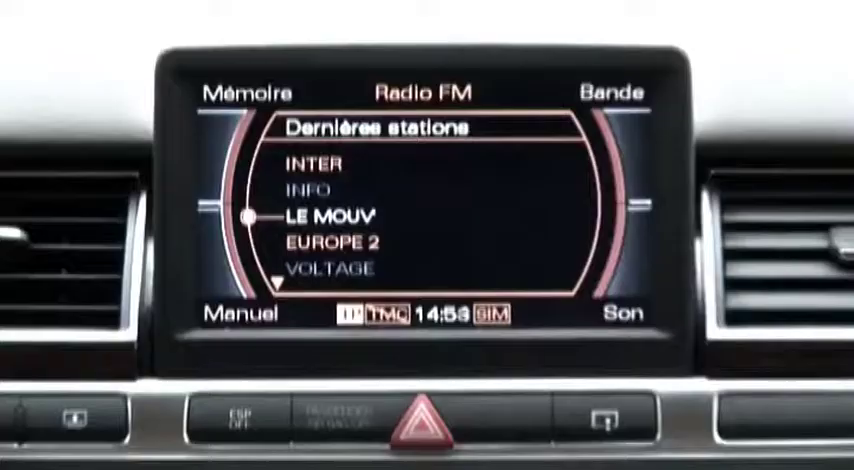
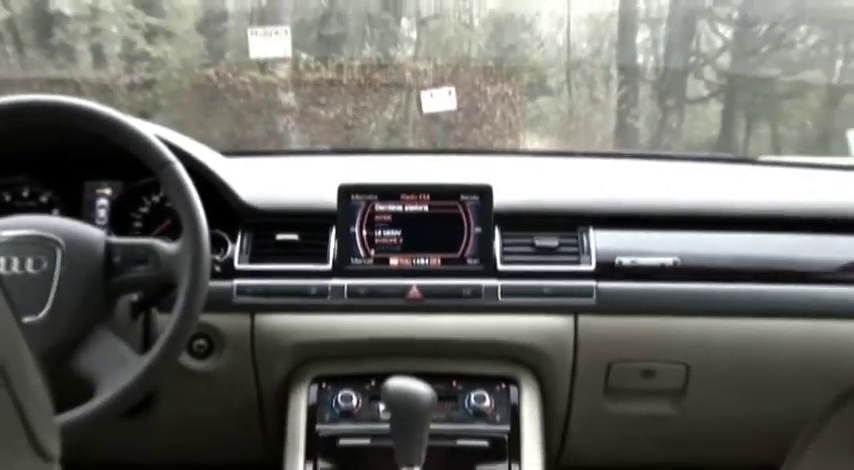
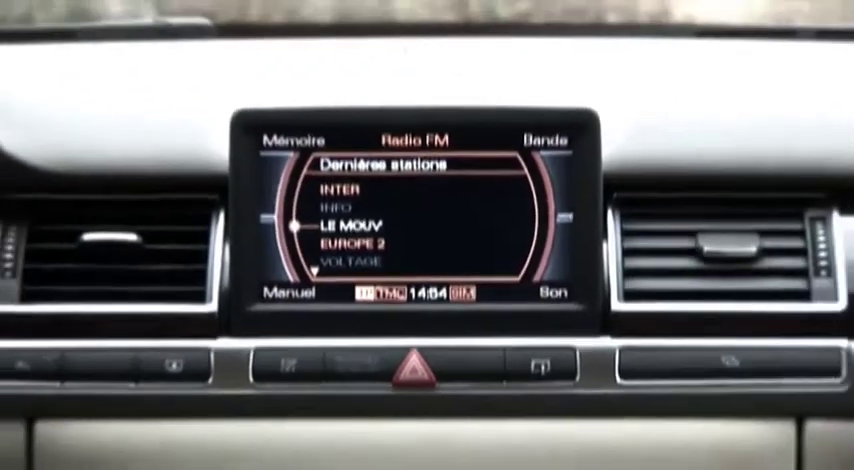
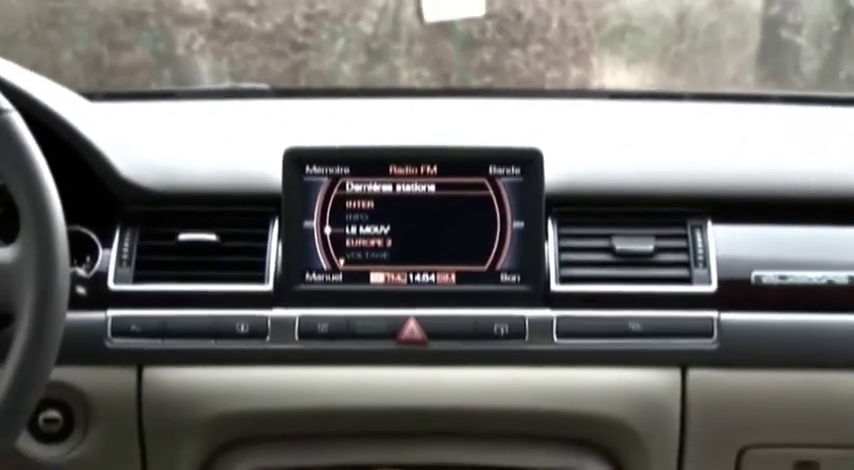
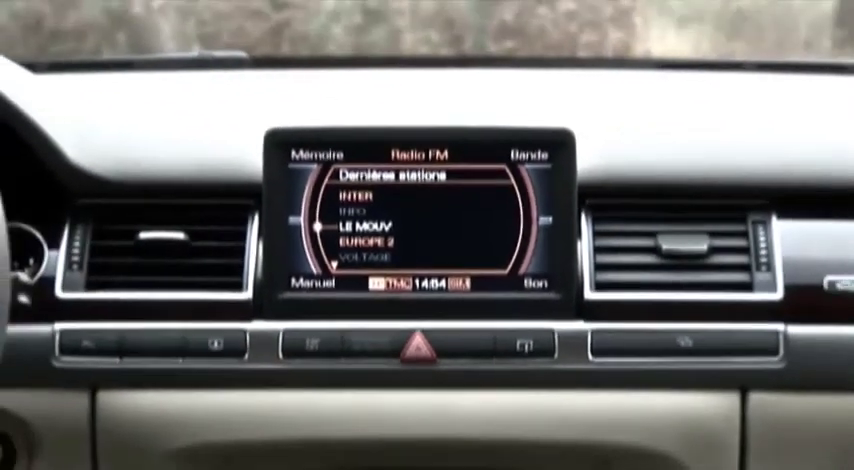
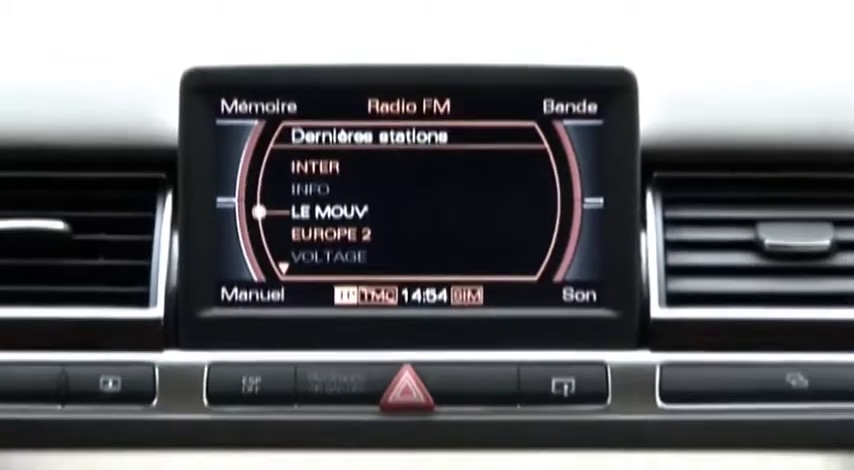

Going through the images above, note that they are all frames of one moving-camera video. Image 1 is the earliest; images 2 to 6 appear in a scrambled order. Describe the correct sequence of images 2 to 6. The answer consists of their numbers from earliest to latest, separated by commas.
6, 3, 5, 4, 2
